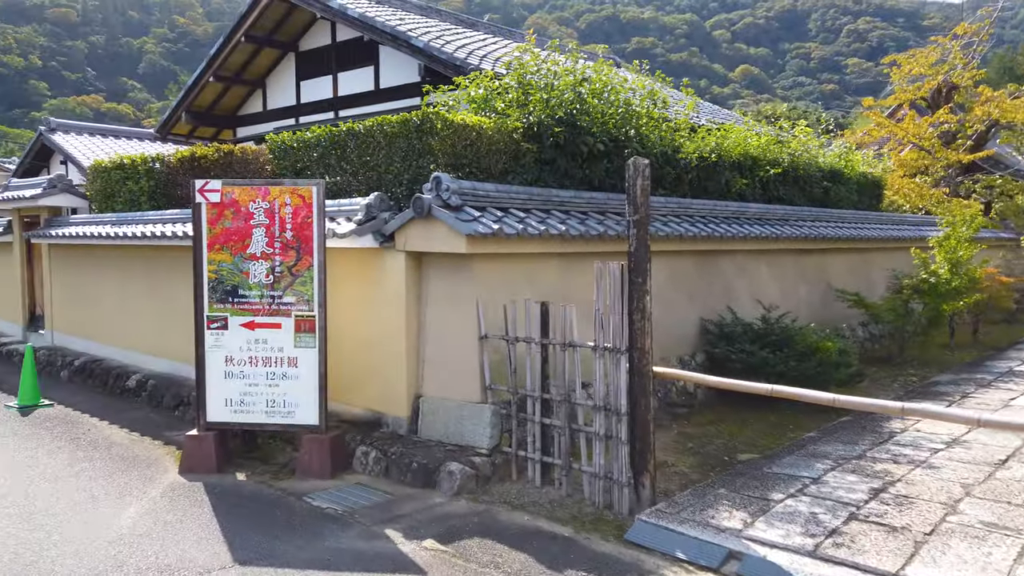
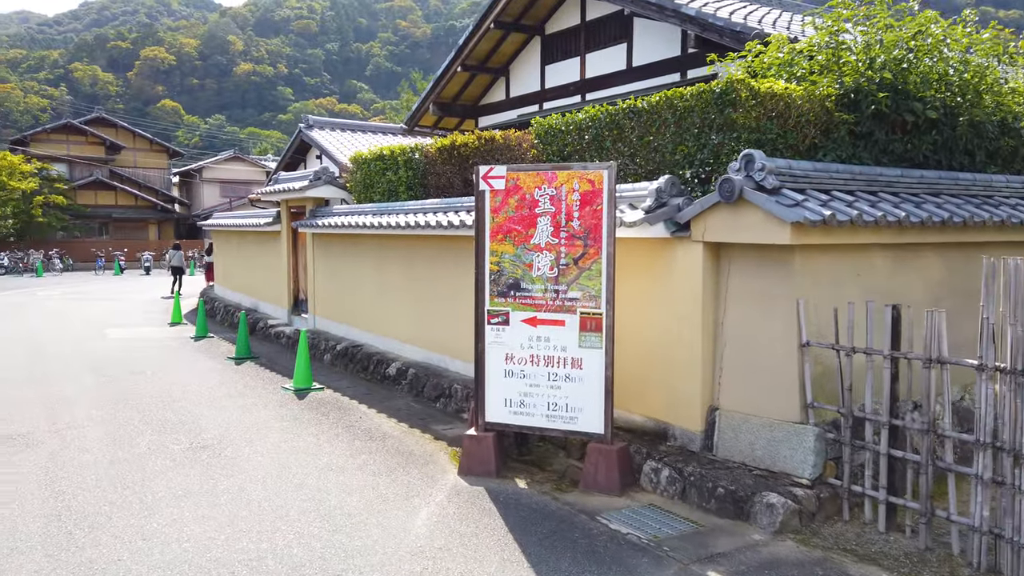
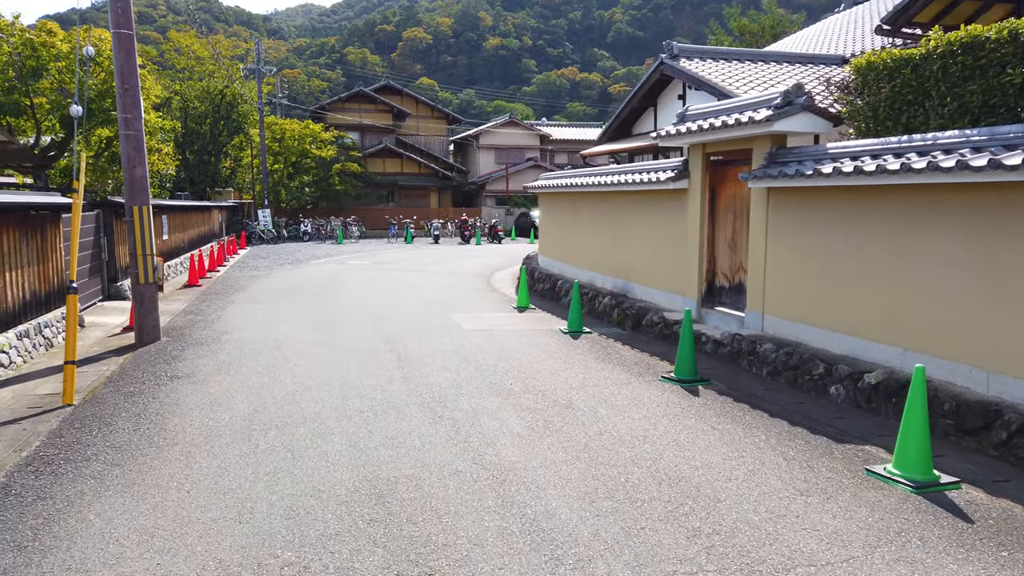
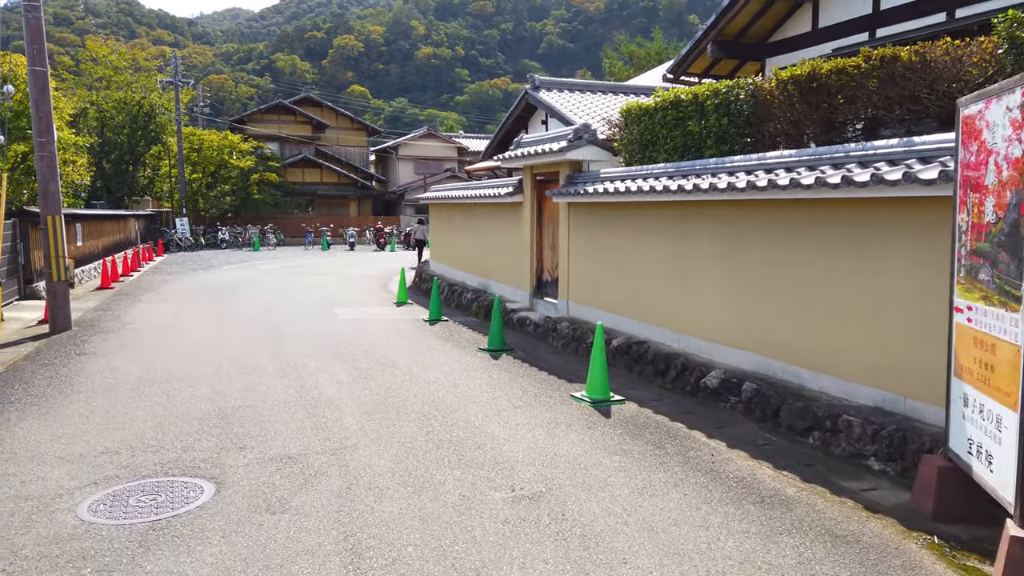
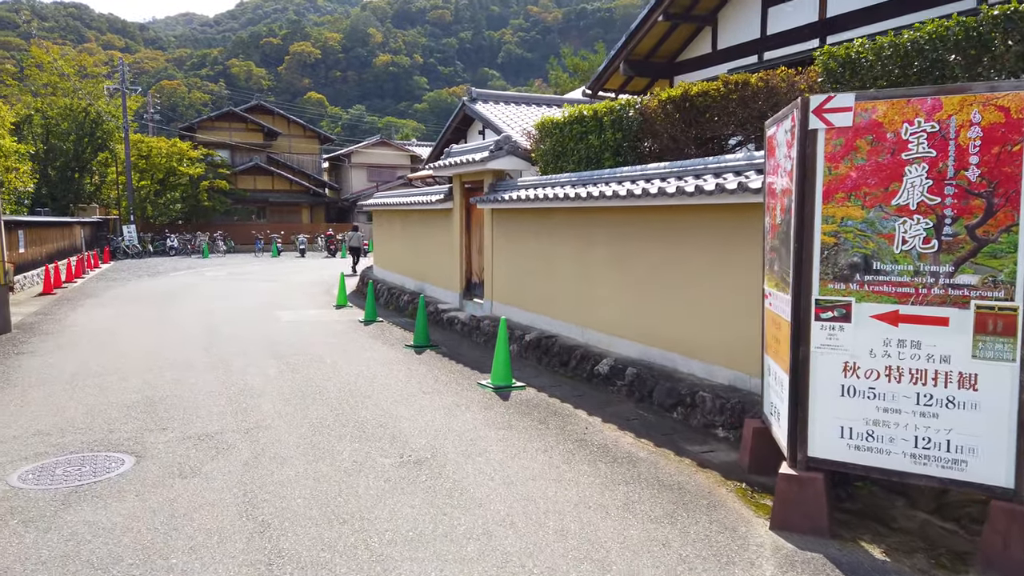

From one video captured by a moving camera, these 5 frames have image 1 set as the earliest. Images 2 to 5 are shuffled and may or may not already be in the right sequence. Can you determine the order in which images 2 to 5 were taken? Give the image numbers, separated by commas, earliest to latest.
2, 5, 4, 3
